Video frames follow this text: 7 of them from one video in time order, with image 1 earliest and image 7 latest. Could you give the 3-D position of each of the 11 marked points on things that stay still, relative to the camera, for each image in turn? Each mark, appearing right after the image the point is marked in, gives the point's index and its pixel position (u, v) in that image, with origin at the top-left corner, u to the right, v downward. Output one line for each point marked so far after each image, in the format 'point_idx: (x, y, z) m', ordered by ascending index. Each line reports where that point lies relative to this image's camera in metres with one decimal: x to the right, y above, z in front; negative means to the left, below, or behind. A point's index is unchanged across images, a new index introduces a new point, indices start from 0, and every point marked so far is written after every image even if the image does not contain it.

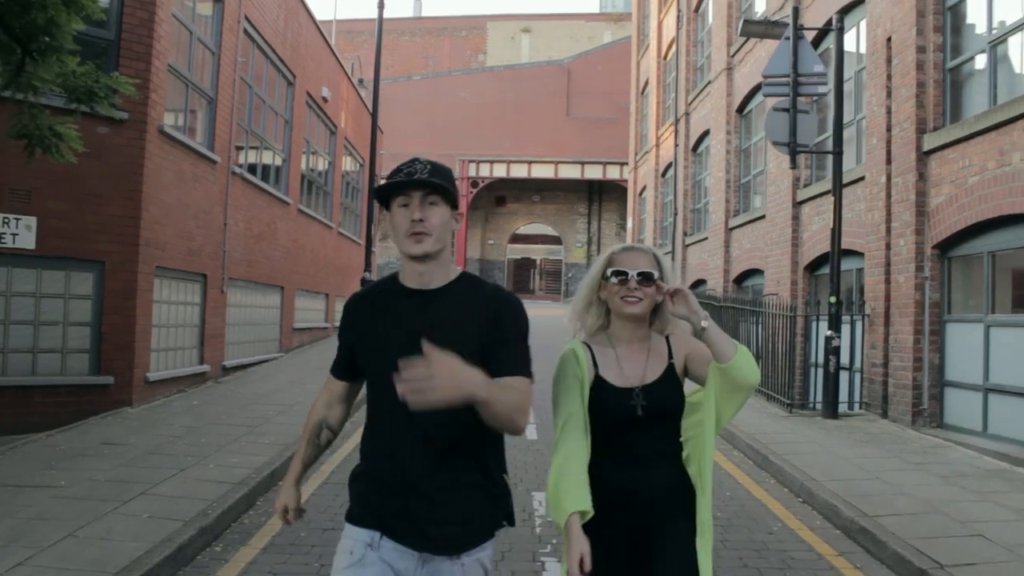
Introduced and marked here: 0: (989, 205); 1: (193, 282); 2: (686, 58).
0: (+3.4, +0.6, +7.6) m
1: (-3.2, +0.1, +10.8) m
2: (+3.3, +4.3, +19.9) m
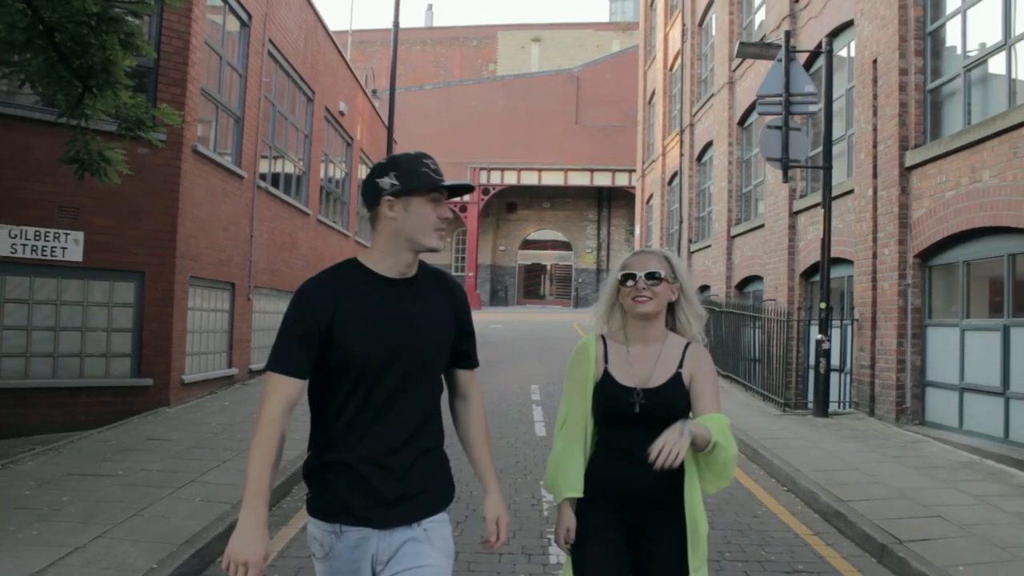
0: (+3.5, +0.5, +8.2) m
1: (-3.1, 0.0, +11.5) m
2: (+3.4, +4.2, +20.6) m
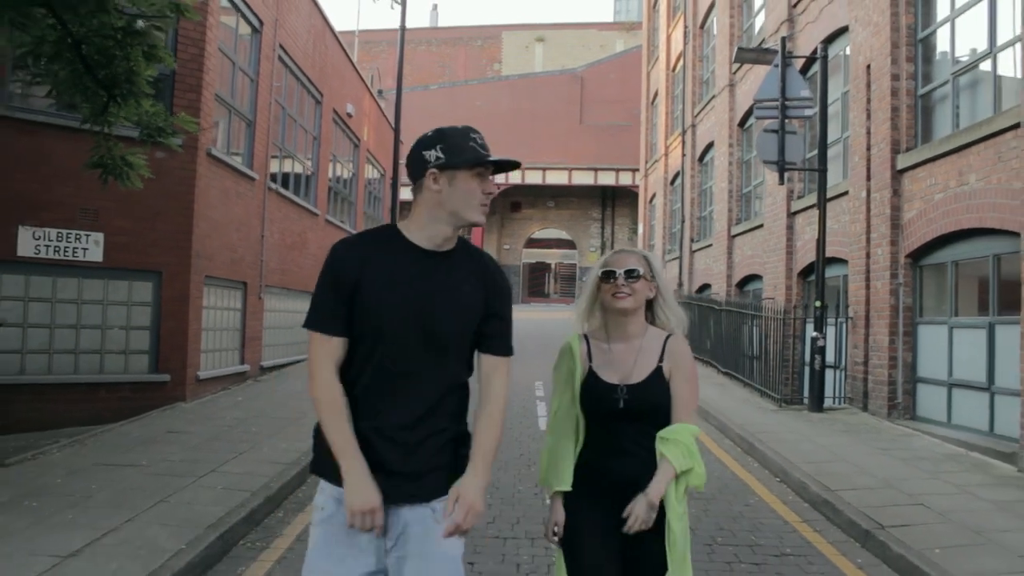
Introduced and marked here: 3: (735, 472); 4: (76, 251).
0: (+3.5, +0.5, +8.5) m
1: (-3.1, 0.0, +11.8) m
2: (+3.5, +4.2, +20.9) m
3: (+1.6, -1.3, +7.6) m
4: (-3.7, +0.3, +9.0) m
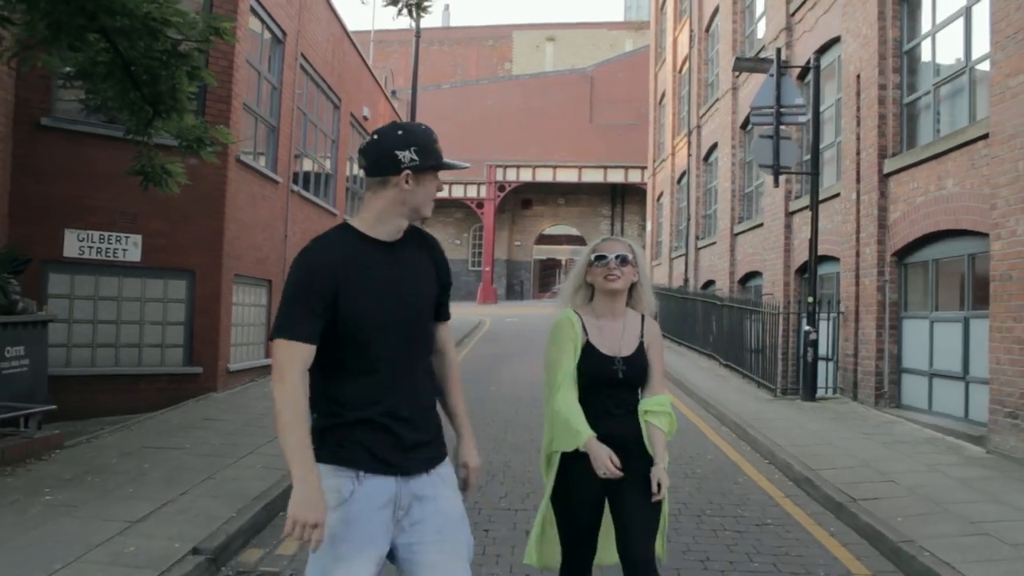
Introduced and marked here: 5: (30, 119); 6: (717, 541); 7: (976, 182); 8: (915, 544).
0: (+3.6, +0.6, +9.2) m
1: (-2.9, 0.0, +12.5) m
2: (+3.7, +4.3, +21.5) m
3: (+1.7, -1.3, +8.2) m
4: (-3.6, +0.3, +9.7) m
5: (-4.1, +1.5, +9.2) m
6: (+1.1, -1.3, +5.6) m
7: (+3.6, +0.8, +8.3) m
8: (+2.0, -1.3, +5.3) m
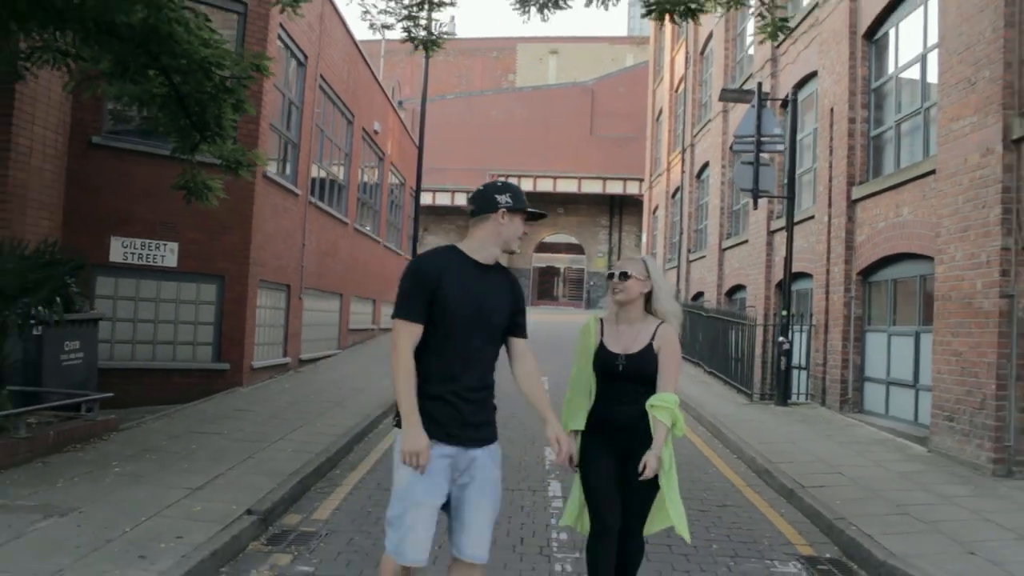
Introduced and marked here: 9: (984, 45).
0: (+3.6, +0.4, +10.2) m
1: (-2.9, 0.0, +13.5) m
2: (+3.8, +4.0, +22.5) m
3: (+1.6, -1.4, +9.3) m
4: (-3.6, +0.3, +10.7) m
5: (-4.1, +1.4, +10.3) m
6: (+1.1, -1.4, +6.6) m
7: (+3.6, +0.7, +9.3) m
8: (+2.0, -1.4, +6.3) m
9: (+3.5, +1.8, +8.1) m
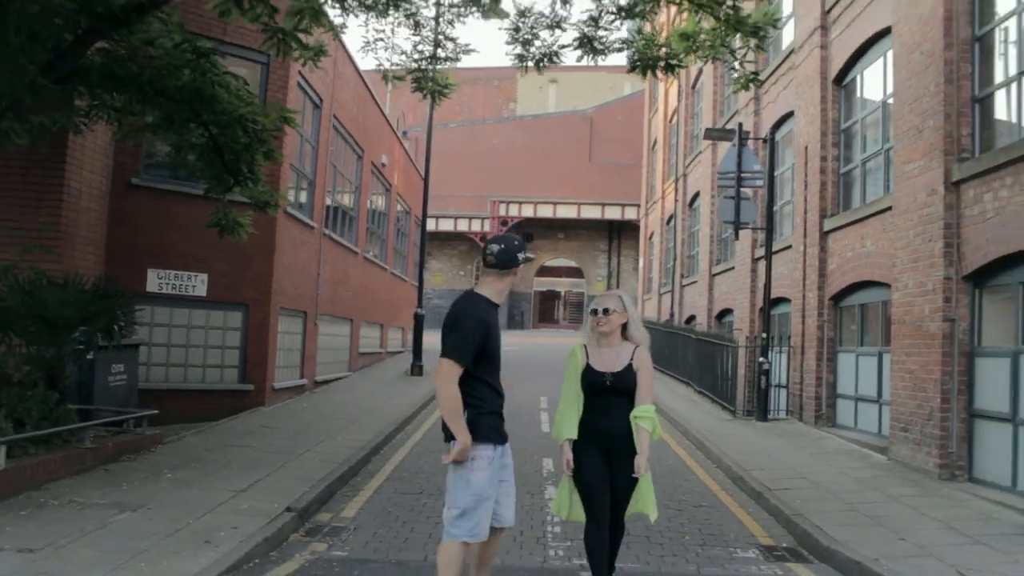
0: (+3.6, +0.2, +11.2) m
1: (-2.9, -0.4, +14.5) m
2: (+3.8, +3.5, +23.6) m
3: (+1.7, -1.6, +10.2) m
4: (-3.6, 0.0, +11.7) m
5: (-4.1, +1.2, +11.3) m
6: (+1.1, -1.6, +7.6) m
7: (+3.6, +0.4, +10.4) m
8: (+2.0, -1.5, +7.3) m
9: (+3.5, +1.6, +9.1) m
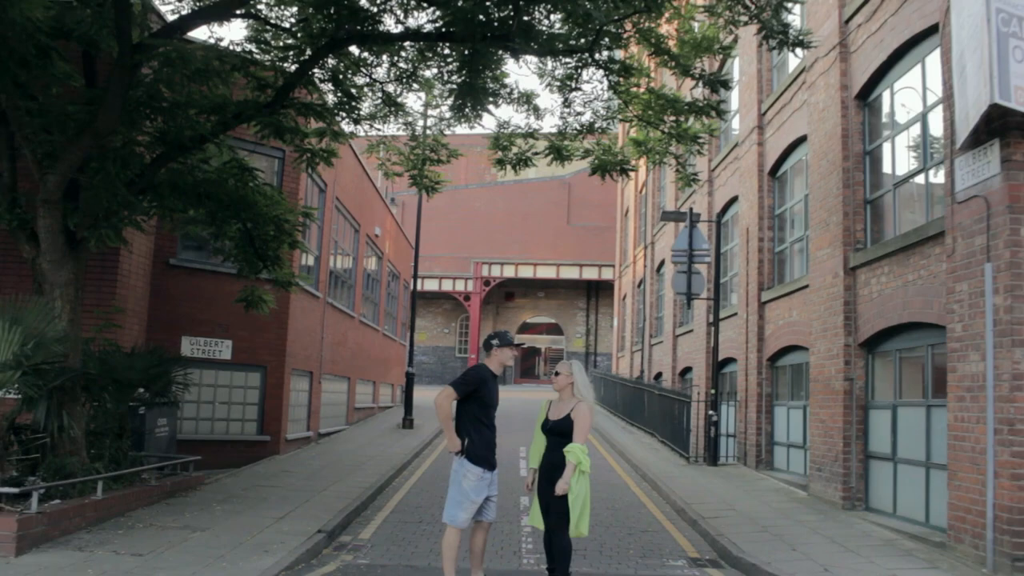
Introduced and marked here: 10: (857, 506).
0: (+3.4, -0.6, +13.3) m
1: (-3.2, -1.4, +16.4) m
2: (+3.4, +2.1, +25.8) m
3: (+1.5, -2.4, +12.2) m
4: (-3.8, -0.8, +13.7) m
5: (-4.3, +0.4, +13.3) m
6: (+0.9, -2.2, +9.5) m
7: (+3.4, -0.3, +12.4) m
8: (+1.8, -2.1, +9.2) m
9: (+3.4, +0.9, +11.2) m
10: (+3.4, -2.1, +10.5) m
